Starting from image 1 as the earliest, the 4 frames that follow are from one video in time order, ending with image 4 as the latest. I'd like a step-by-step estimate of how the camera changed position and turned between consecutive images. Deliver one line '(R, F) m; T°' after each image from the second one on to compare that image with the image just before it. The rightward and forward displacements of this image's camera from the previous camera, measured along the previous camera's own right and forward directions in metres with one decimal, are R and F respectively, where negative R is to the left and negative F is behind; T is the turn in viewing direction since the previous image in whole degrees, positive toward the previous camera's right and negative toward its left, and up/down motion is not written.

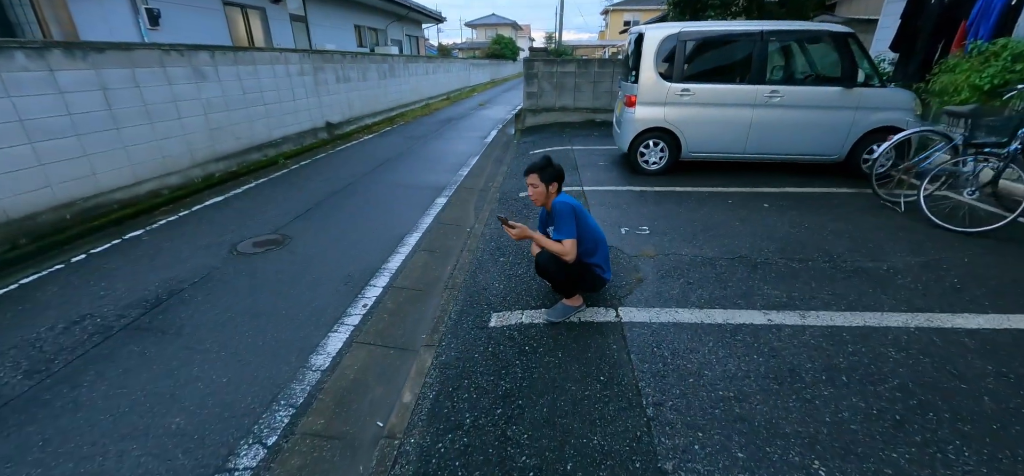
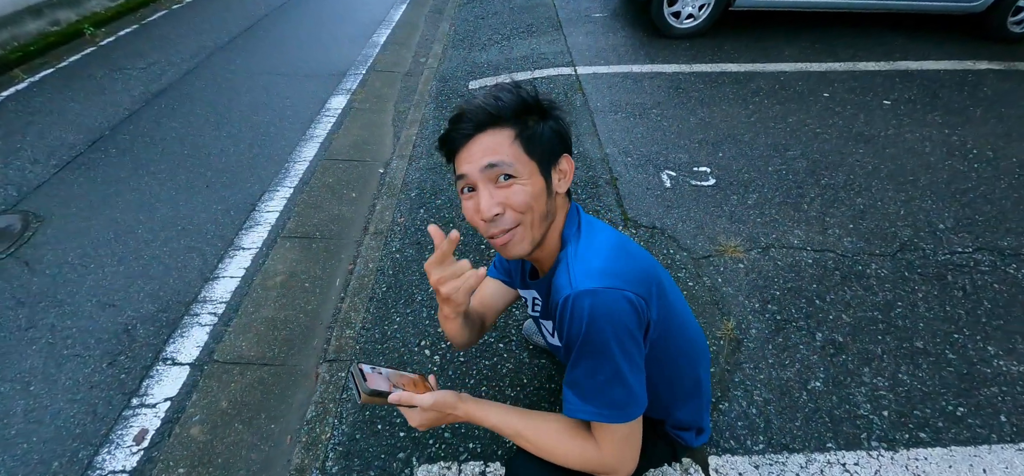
(+0.1, +2.0) m; +4°
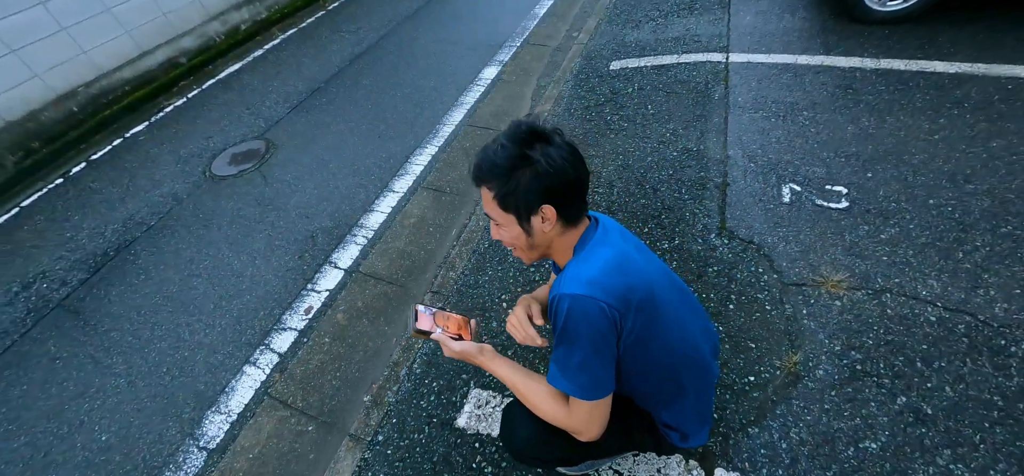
(+0.2, -0.2) m; -18°
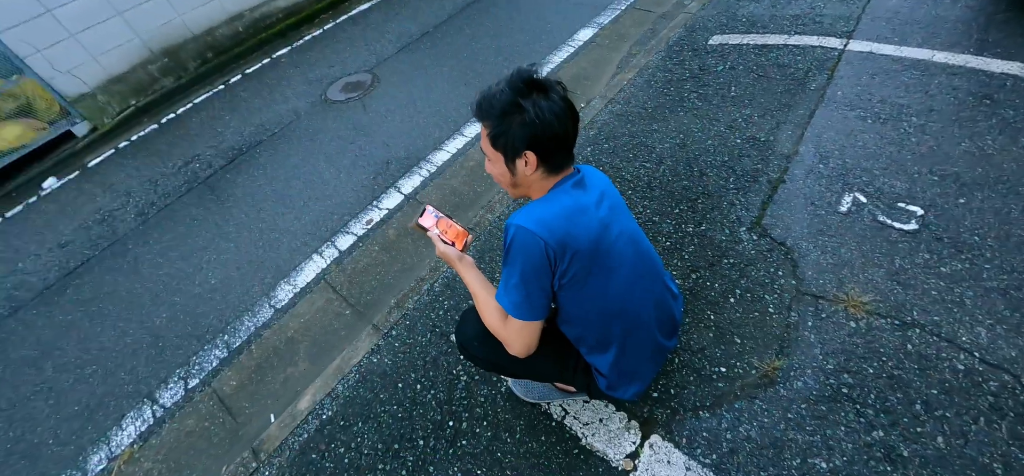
(+0.3, -0.1) m; -12°
